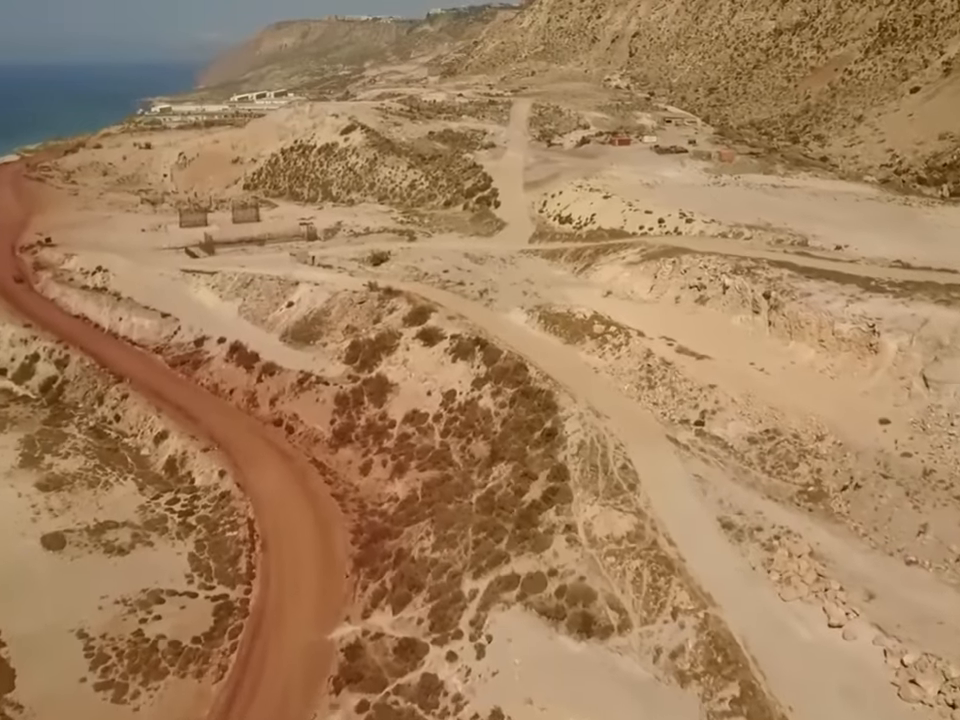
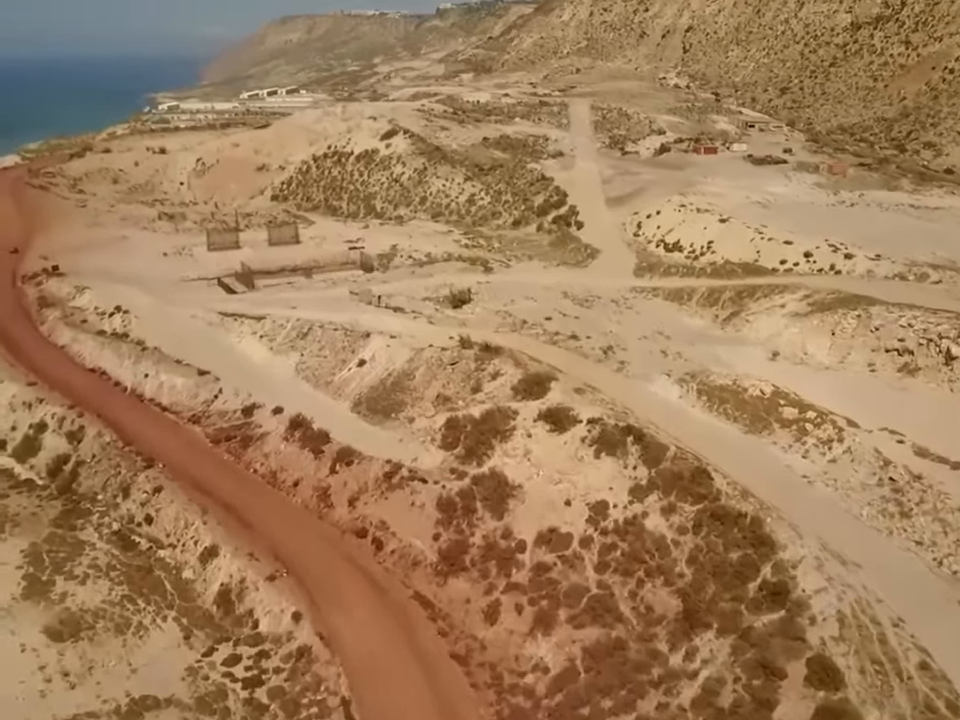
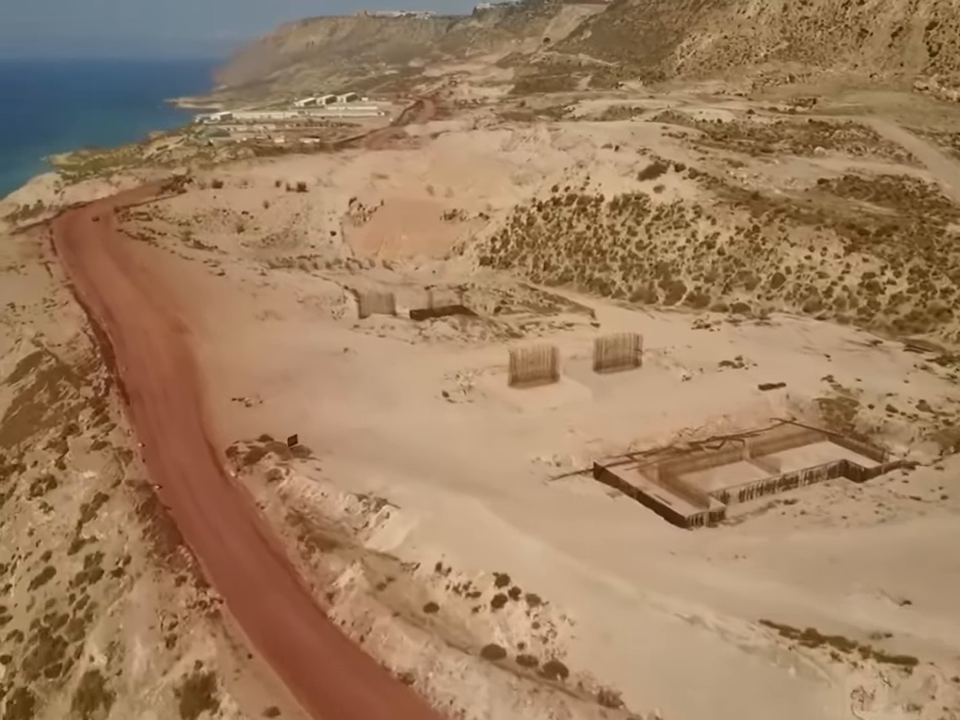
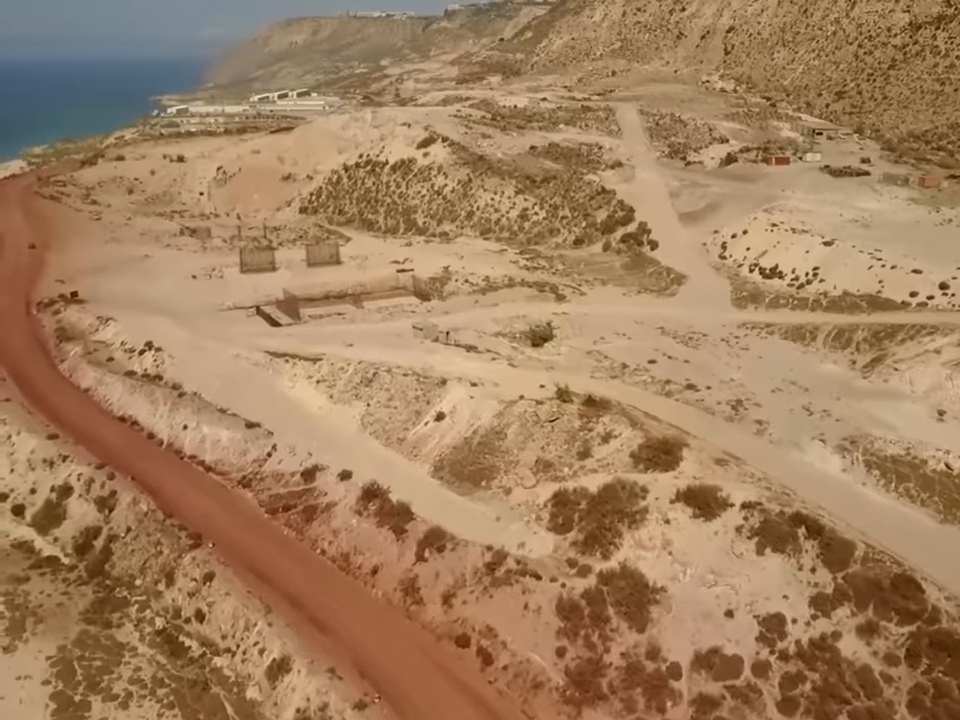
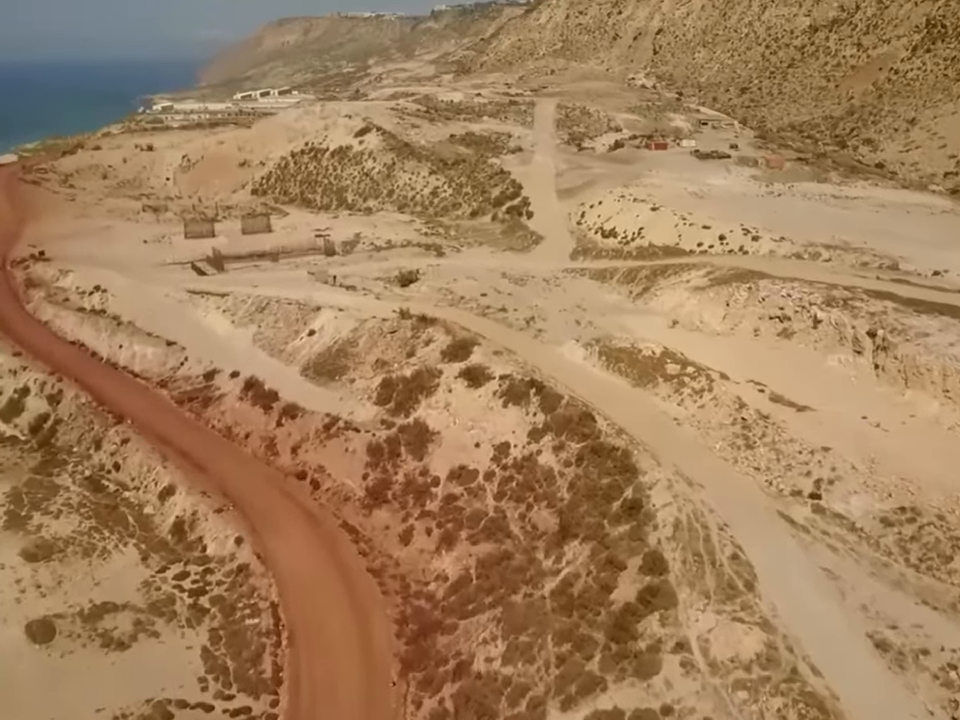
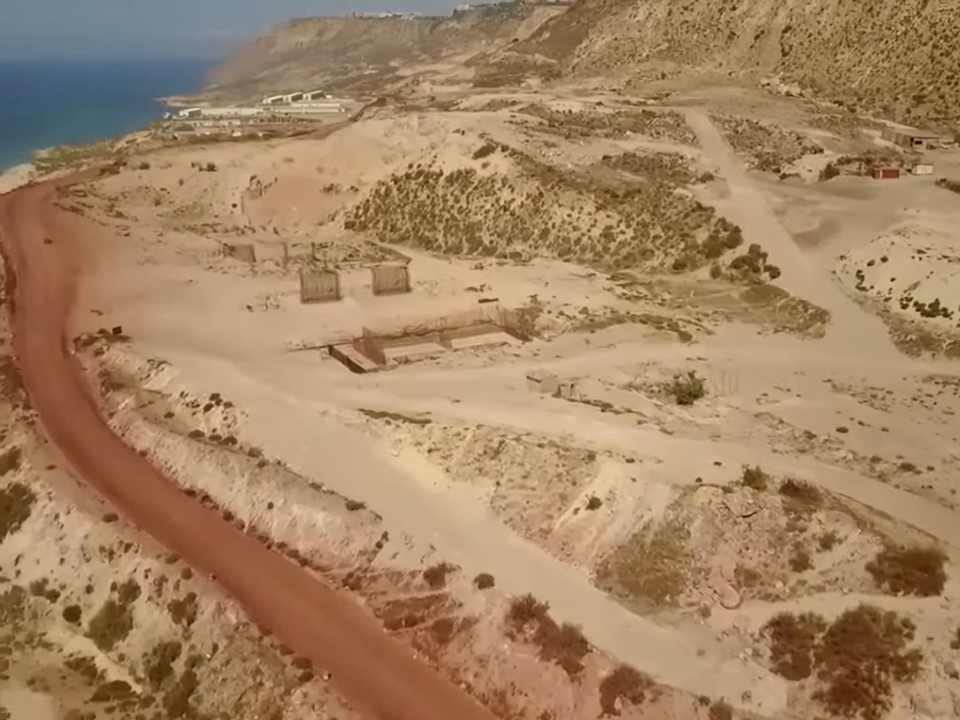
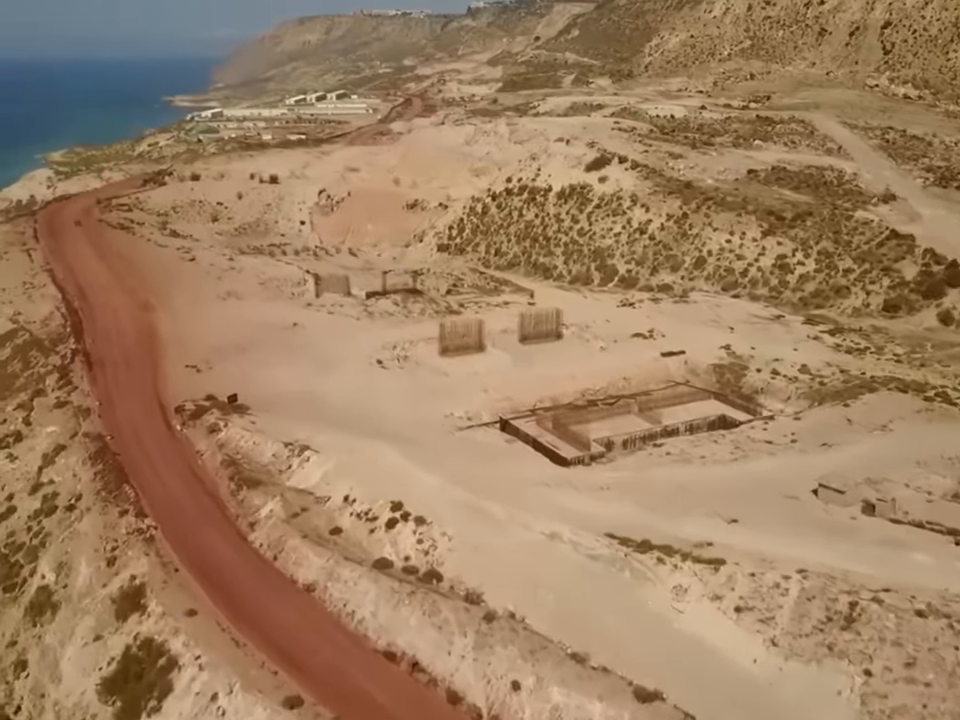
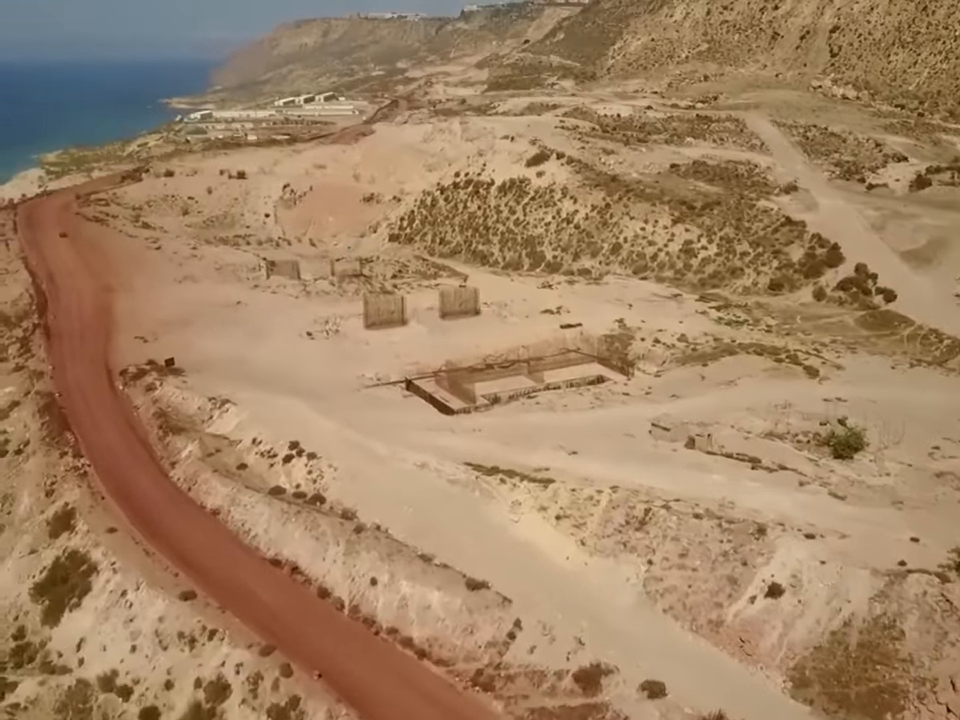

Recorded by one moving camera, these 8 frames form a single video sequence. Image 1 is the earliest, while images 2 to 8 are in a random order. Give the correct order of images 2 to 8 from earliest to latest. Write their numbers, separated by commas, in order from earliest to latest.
5, 2, 4, 6, 8, 7, 3
